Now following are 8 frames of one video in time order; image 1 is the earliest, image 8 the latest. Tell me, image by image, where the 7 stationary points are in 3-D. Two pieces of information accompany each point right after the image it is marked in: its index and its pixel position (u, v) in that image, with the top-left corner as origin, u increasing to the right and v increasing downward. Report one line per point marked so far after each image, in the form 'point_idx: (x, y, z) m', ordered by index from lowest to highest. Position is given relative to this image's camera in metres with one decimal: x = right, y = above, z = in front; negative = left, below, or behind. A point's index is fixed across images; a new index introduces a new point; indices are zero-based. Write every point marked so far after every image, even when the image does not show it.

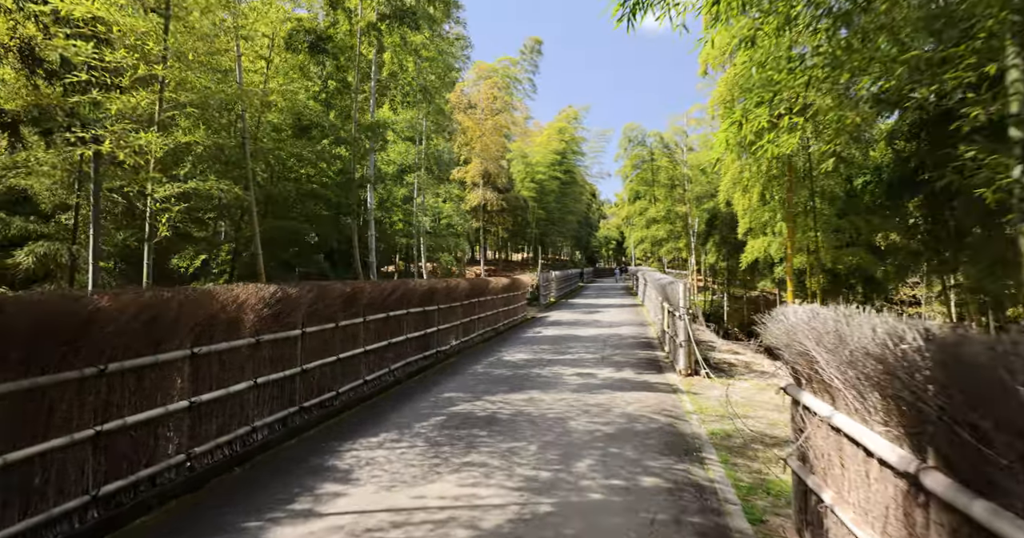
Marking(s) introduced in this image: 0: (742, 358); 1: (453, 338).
0: (+3.6, -1.4, +9.3) m
1: (-1.1, -1.3, +11.0) m
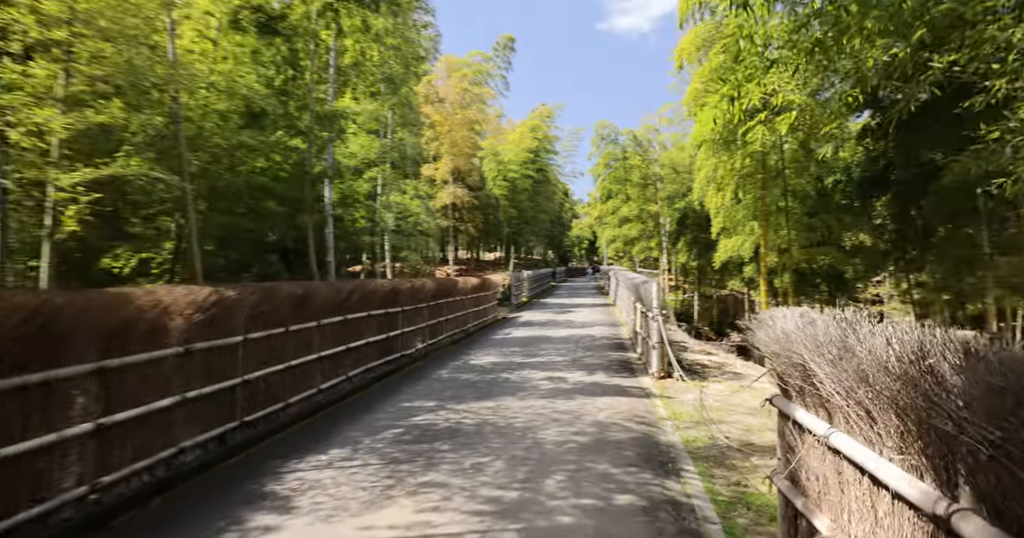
0: (+3.1, -1.4, +9.1) m
1: (-1.6, -1.3, +10.6) m
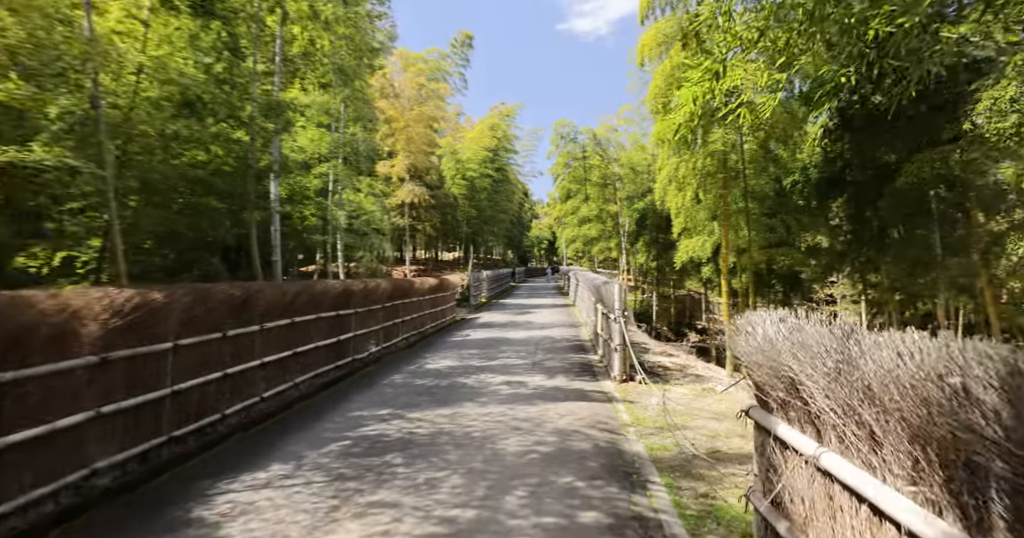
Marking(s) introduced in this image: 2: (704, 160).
0: (+2.5, -1.4, +9.0) m
1: (-2.3, -1.3, +10.2) m
2: (+2.9, +1.6, +8.9) m
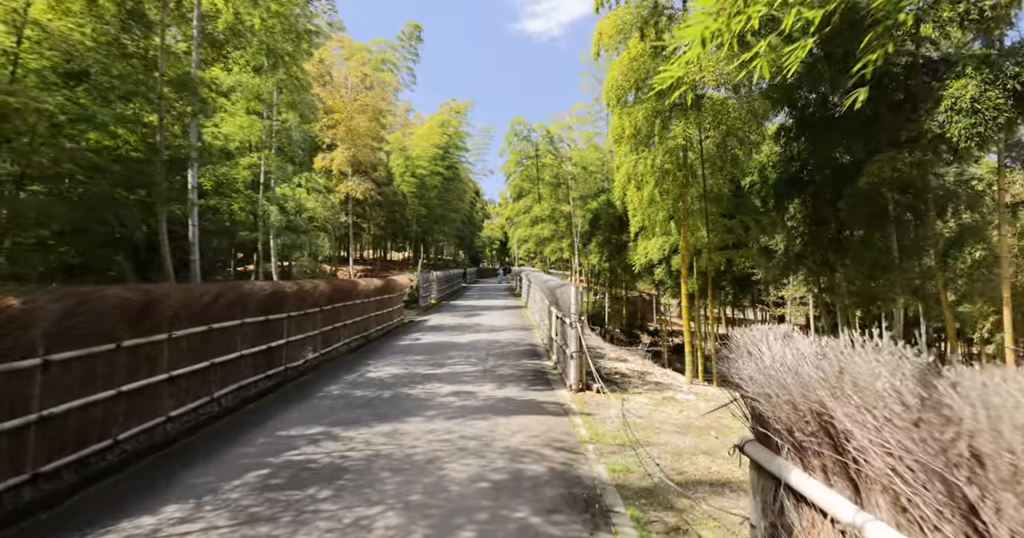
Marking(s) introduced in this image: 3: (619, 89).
0: (+1.8, -1.4, +8.6) m
1: (-3.2, -1.3, +9.4) m
2: (+2.1, +1.6, +8.5) m
3: (+1.6, +2.6, +8.7) m
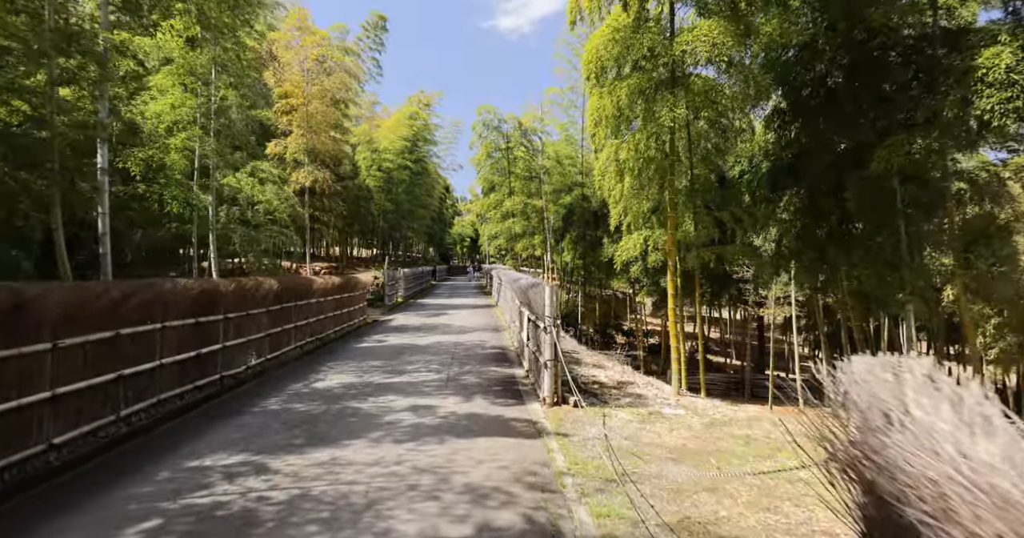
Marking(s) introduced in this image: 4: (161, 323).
0: (+1.3, -1.4, +7.7) m
1: (-3.6, -1.2, +8.3) m
2: (+1.7, +1.6, +7.7) m
3: (+1.1, +2.7, +7.8) m
4: (-3.4, -0.5, +5.8) m
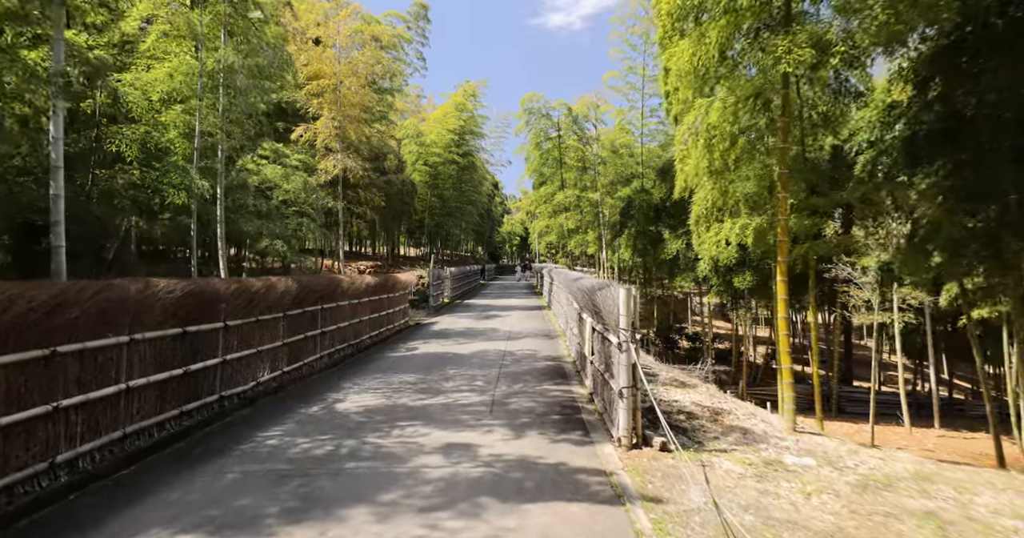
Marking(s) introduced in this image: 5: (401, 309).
0: (+2.0, -1.4, +6.1) m
1: (-2.9, -1.2, +7.1) m
2: (+2.3, +1.7, +6.0) m
3: (+1.8, +2.7, +6.2) m
4: (-3.0, -0.5, +4.6) m
5: (-2.8, -1.0, +14.7) m
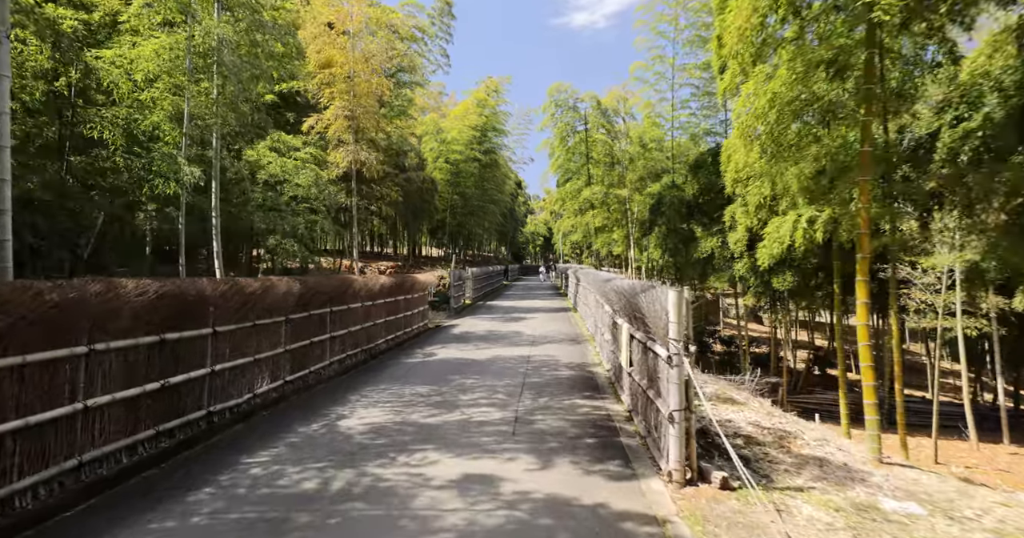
0: (+2.2, -1.3, +5.2) m
1: (-2.7, -1.2, +6.4) m
2: (+2.6, +1.7, +5.1) m
3: (+2.0, +2.7, +5.3) m
4: (-2.8, -0.5, +3.9) m
5: (-2.2, -1.0, +14.0) m
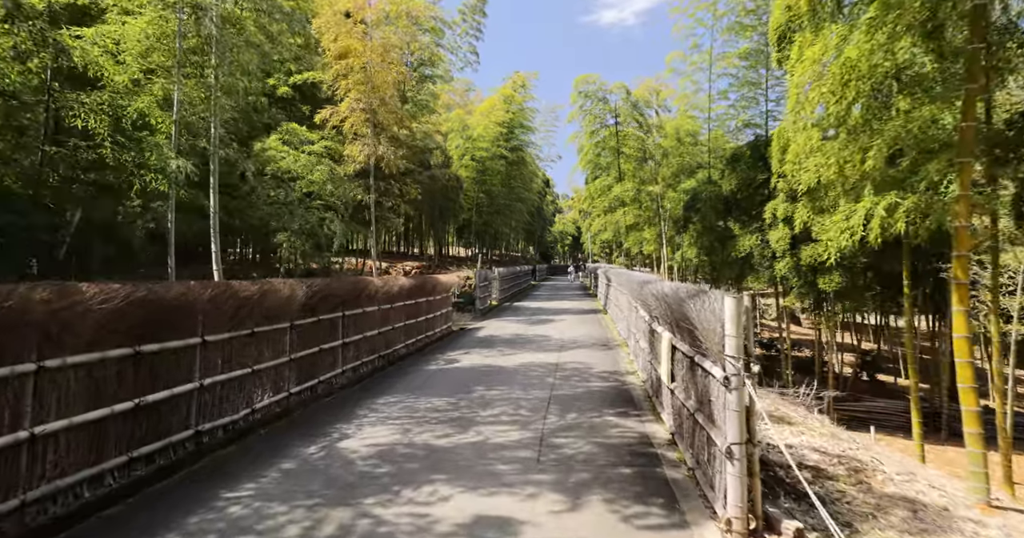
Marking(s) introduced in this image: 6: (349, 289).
0: (+2.4, -1.3, +4.4) m
1: (-2.4, -1.2, +5.8) m
2: (+2.7, +1.7, +4.3) m
3: (+2.2, +2.7, +4.5) m
4: (-2.7, -0.5, +3.3) m
5: (-1.6, -1.0, +13.4) m
6: (-2.2, -0.2, +7.9) m
